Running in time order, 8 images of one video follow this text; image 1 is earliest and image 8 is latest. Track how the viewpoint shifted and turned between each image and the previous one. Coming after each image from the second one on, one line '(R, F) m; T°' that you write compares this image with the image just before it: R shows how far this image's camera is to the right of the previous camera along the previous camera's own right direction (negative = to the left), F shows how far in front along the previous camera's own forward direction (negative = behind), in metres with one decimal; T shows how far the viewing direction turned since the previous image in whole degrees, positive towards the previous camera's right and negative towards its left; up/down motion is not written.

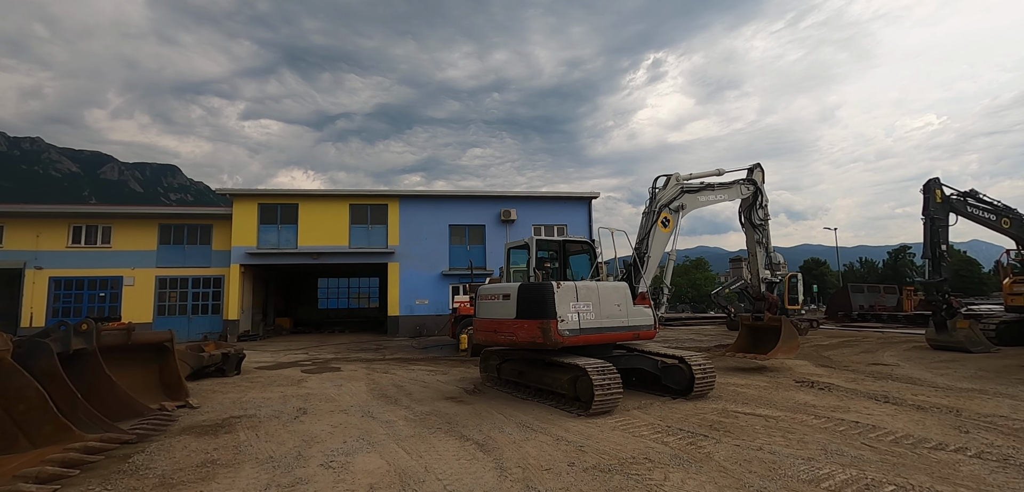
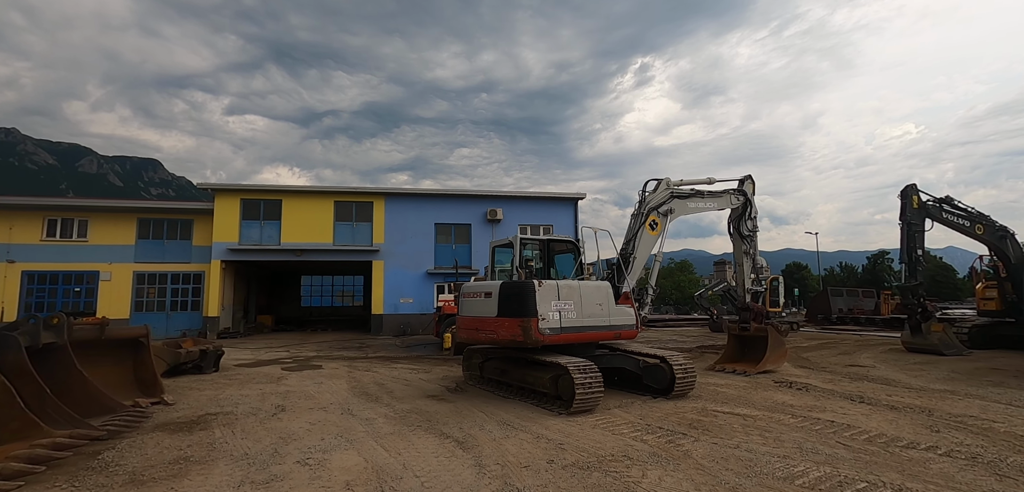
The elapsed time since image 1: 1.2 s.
(0.0, 0.0) m; +2°
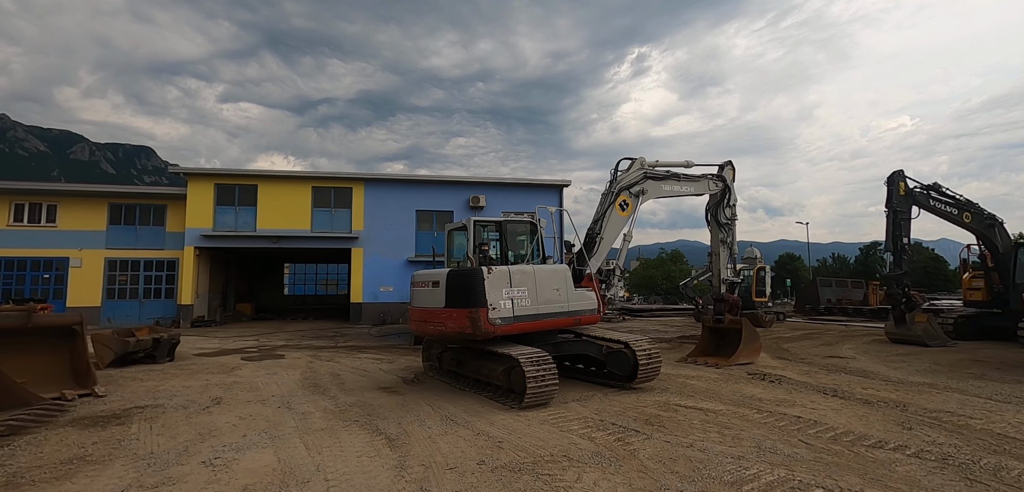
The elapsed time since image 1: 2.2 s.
(+0.6, +0.5) m; +1°
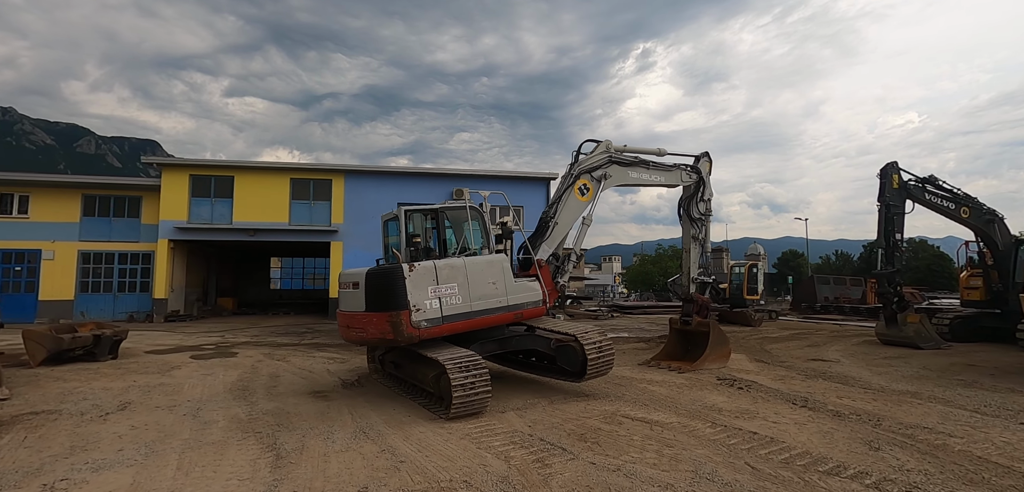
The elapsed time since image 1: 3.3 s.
(+0.8, +0.6) m; 0°
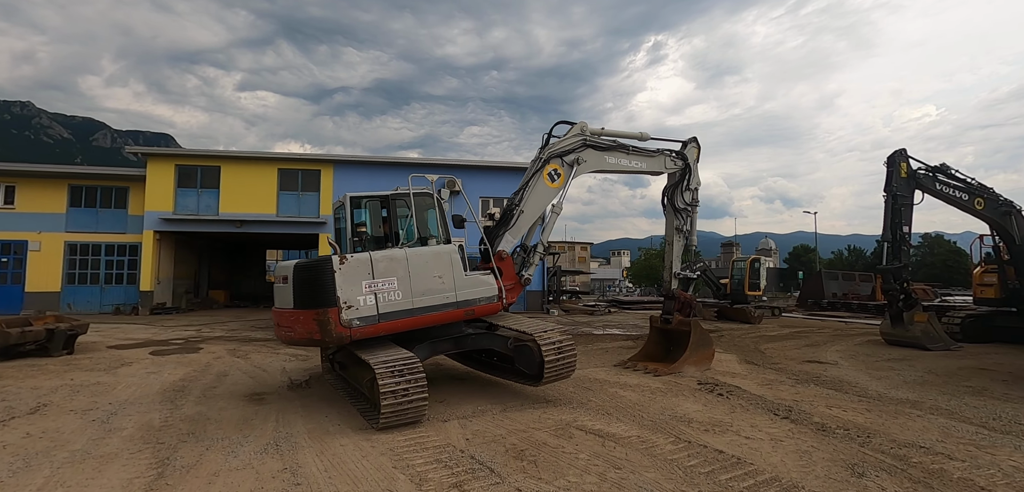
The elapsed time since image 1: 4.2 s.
(+0.7, +0.6) m; -1°
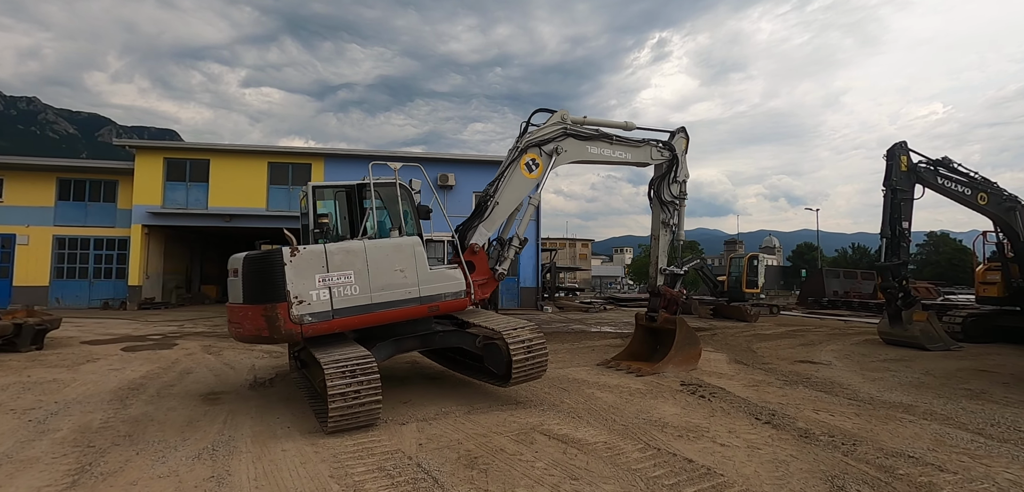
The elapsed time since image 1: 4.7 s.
(+0.4, +0.3) m; 0°
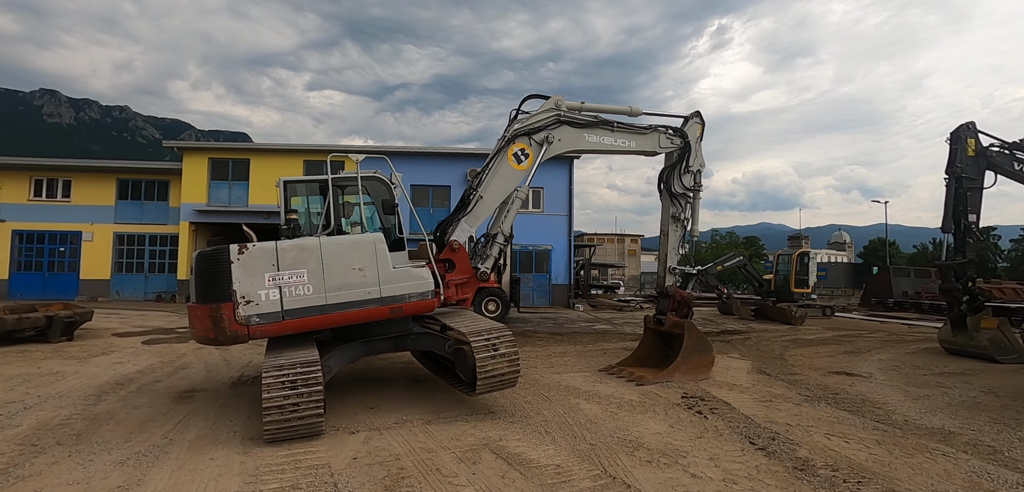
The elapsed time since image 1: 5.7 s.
(+0.8, +0.5) m; -6°
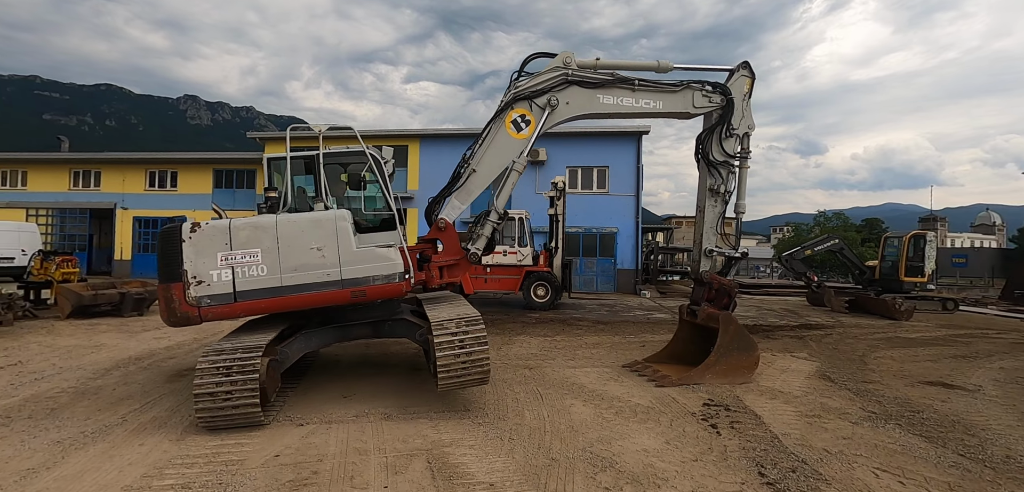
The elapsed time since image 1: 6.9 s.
(+1.0, +0.8) m; -10°
